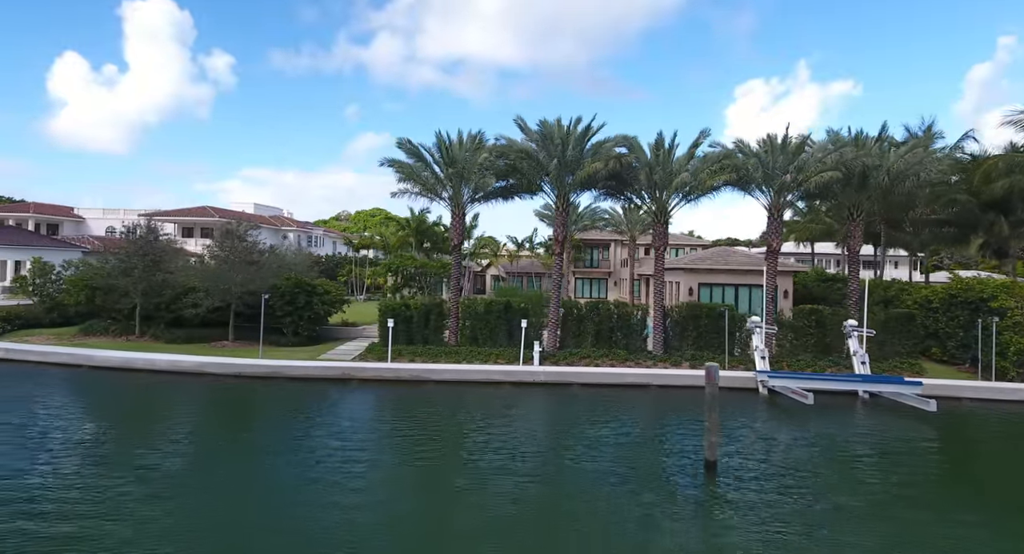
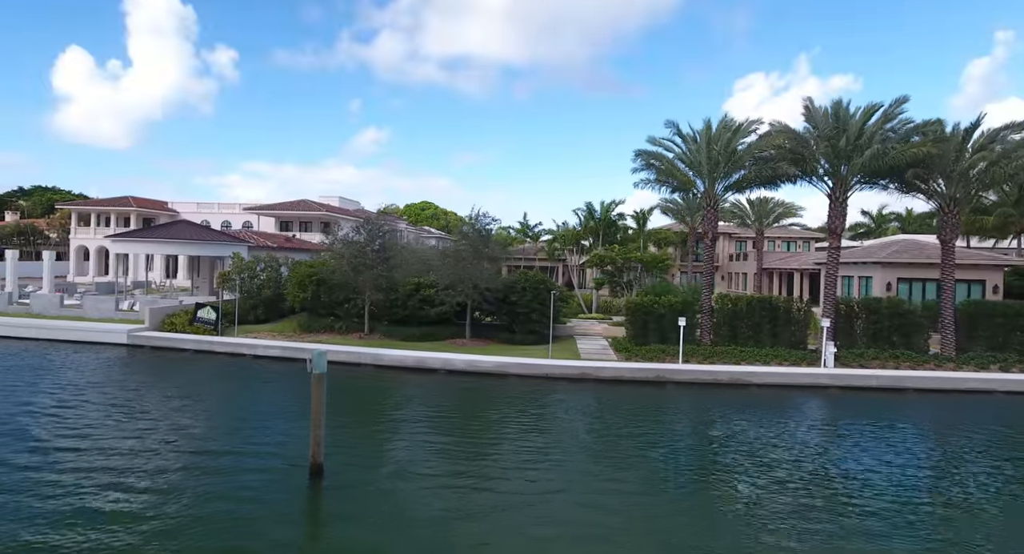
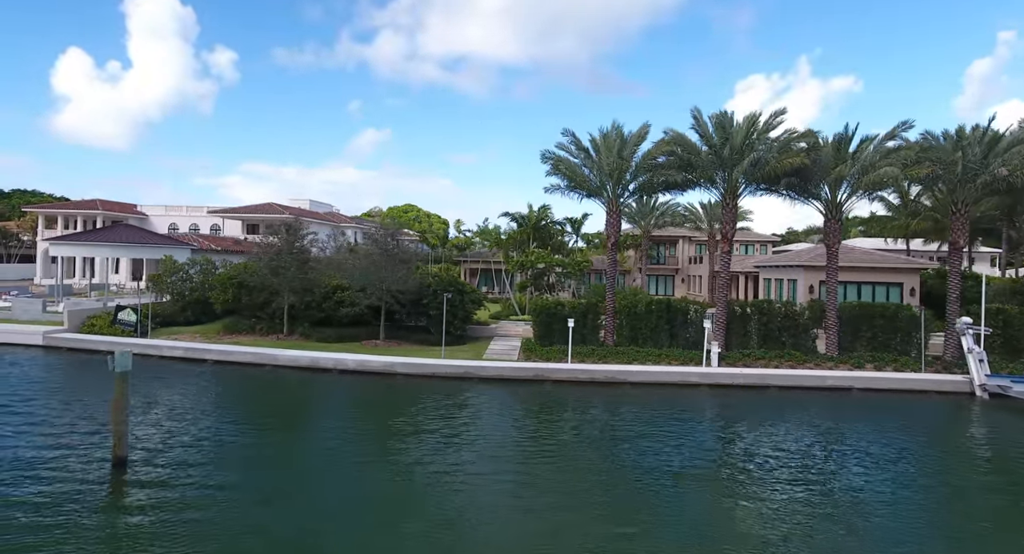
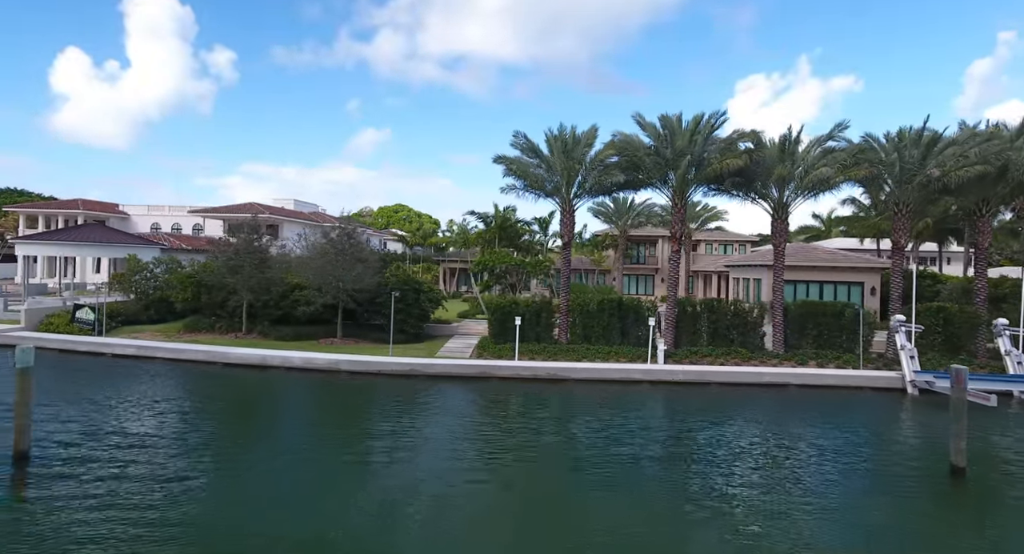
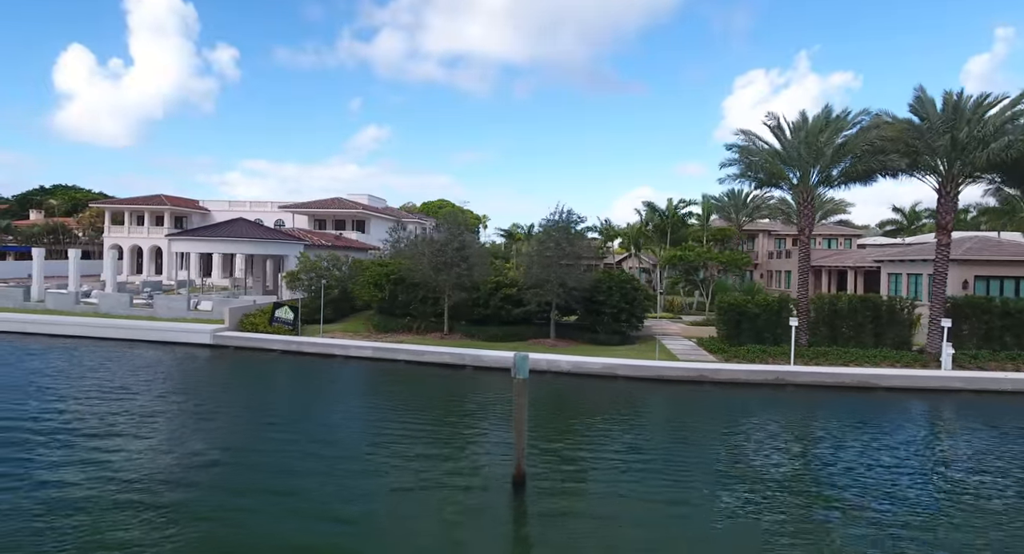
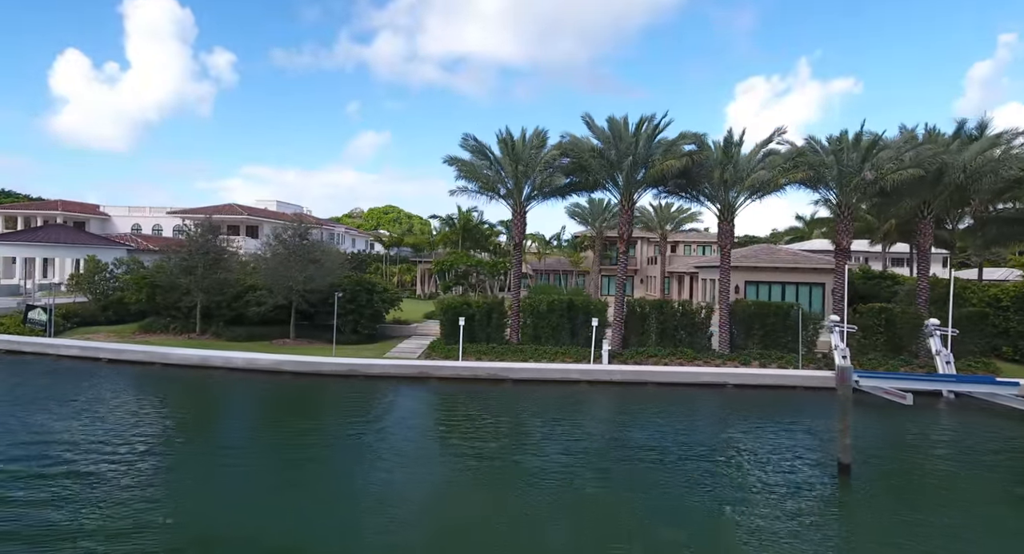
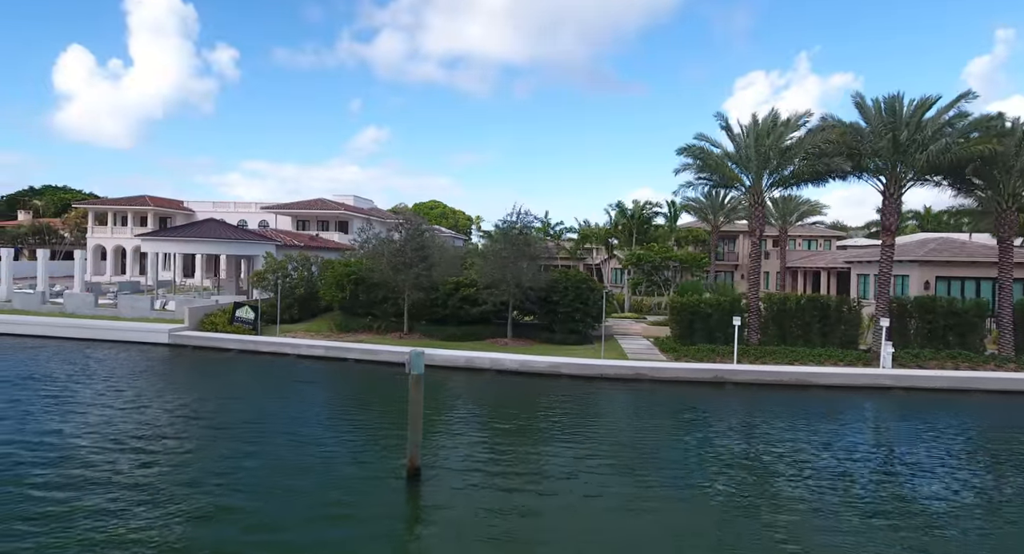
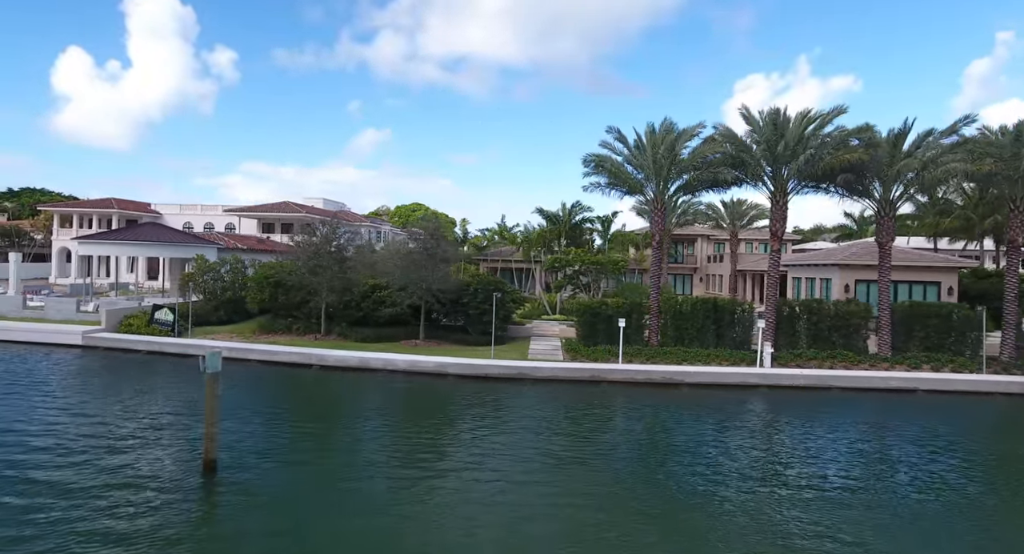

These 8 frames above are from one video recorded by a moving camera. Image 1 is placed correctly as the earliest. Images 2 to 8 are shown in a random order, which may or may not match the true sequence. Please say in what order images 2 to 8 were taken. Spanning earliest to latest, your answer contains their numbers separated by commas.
6, 4, 3, 8, 2, 7, 5
